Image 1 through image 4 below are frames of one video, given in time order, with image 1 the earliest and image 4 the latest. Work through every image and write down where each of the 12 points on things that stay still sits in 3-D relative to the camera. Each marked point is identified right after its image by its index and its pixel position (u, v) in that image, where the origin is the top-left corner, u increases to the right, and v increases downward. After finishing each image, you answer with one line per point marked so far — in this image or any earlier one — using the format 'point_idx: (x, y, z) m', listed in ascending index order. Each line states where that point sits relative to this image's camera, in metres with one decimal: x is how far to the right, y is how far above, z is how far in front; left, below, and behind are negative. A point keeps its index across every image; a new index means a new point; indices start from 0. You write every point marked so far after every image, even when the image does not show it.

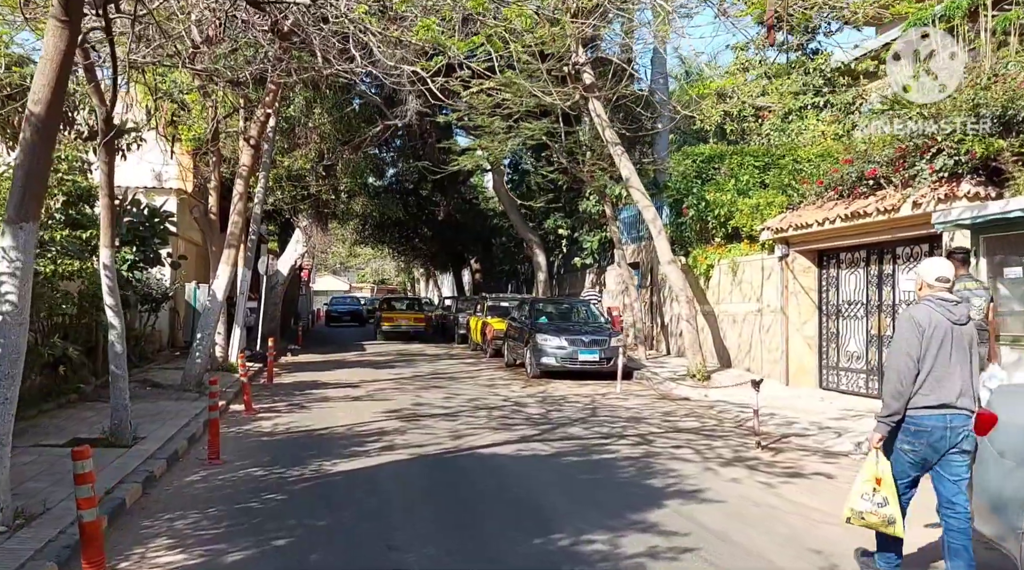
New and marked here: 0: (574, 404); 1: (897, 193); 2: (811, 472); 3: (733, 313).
0: (+1.0, -1.9, +13.0) m
1: (+5.4, +1.3, +11.6) m
2: (+3.0, -1.9, +8.2) m
3: (+4.5, -0.6, +16.7) m
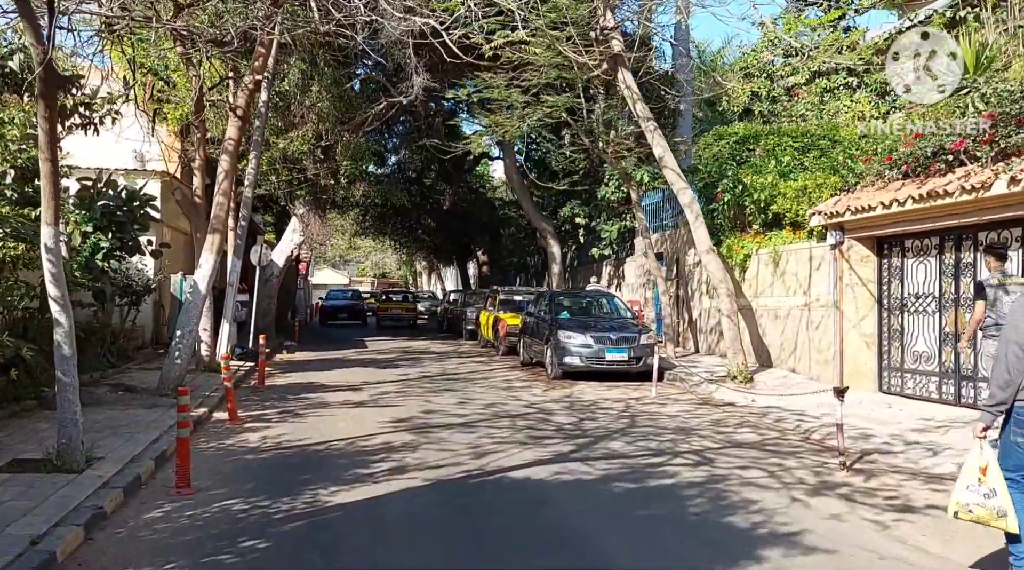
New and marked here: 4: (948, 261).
0: (+1.3, -1.7, +11.4) m
1: (+5.7, +1.4, +9.9) m
2: (+3.3, -1.8, +6.6) m
3: (+4.8, -0.4, +15.1) m
4: (+5.9, +0.3, +11.2) m
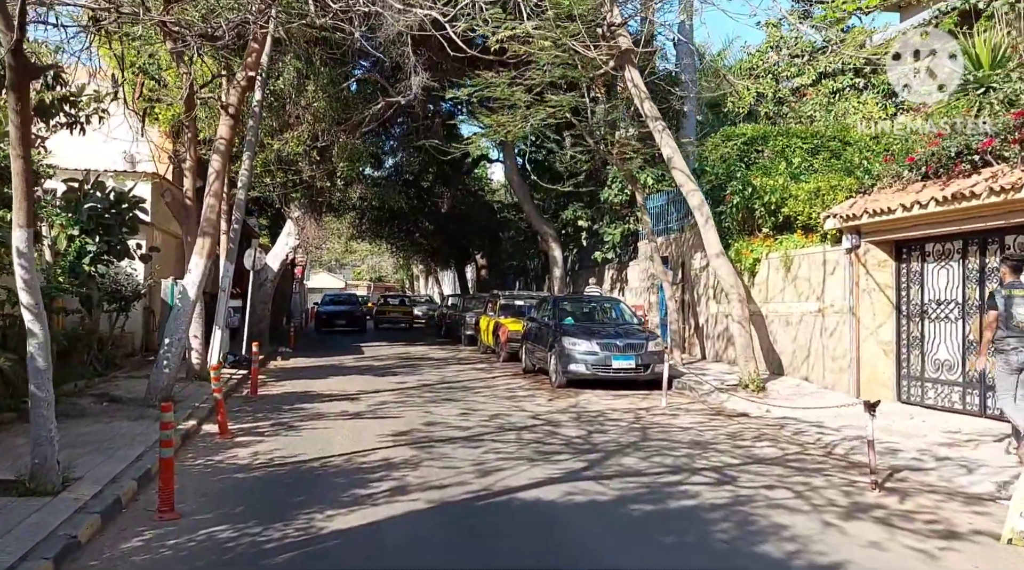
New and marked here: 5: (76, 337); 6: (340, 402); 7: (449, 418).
0: (+1.3, -1.8, +10.8) m
1: (+5.8, +1.3, +9.5) m
2: (+3.4, -1.8, +6.1) m
3: (+4.8, -0.5, +14.6) m
4: (+5.9, +0.3, +10.7) m
5: (-7.2, -0.9, +13.7) m
6: (-2.7, -1.8, +13.1) m
7: (-0.9, -1.8, +11.5) m
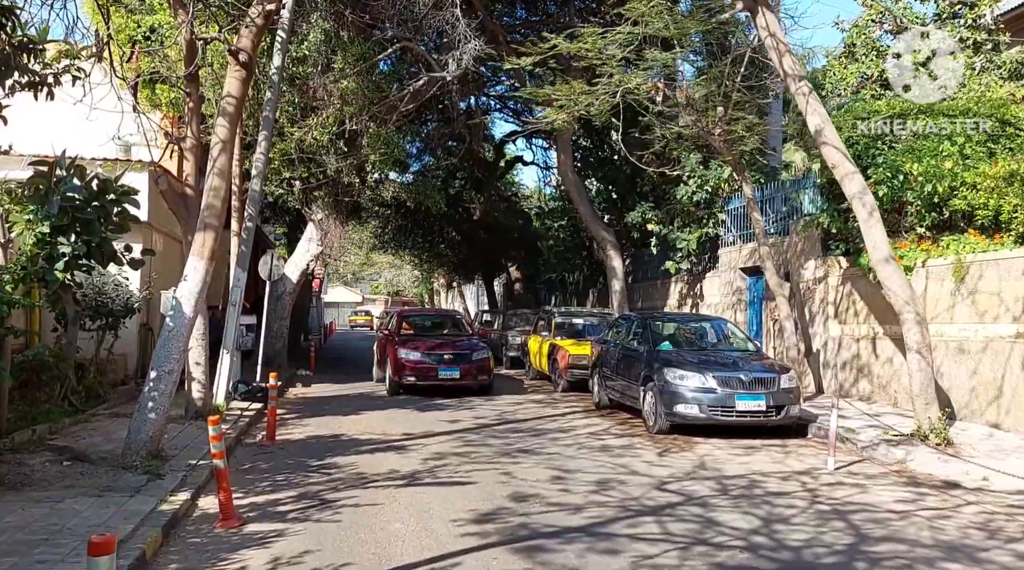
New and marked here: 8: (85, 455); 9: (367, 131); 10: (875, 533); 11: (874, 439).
0: (+2.5, -2.0, +7.5) m
1: (+6.9, +1.2, +6.1) m
2: (+4.5, -1.9, +2.7) m
3: (+6.0, -0.7, +11.2) m
4: (+7.1, +0.1, +7.4) m
5: (-6.0, -1.0, +10.5) m
6: (-1.5, -2.0, +9.8) m
7: (+0.3, -2.0, +8.2) m
8: (-4.4, -1.7, +8.7) m
9: (-3.1, +3.3, +17.6) m
10: (+2.9, -1.9, +6.6) m
11: (+4.5, -1.9, +10.3) m
